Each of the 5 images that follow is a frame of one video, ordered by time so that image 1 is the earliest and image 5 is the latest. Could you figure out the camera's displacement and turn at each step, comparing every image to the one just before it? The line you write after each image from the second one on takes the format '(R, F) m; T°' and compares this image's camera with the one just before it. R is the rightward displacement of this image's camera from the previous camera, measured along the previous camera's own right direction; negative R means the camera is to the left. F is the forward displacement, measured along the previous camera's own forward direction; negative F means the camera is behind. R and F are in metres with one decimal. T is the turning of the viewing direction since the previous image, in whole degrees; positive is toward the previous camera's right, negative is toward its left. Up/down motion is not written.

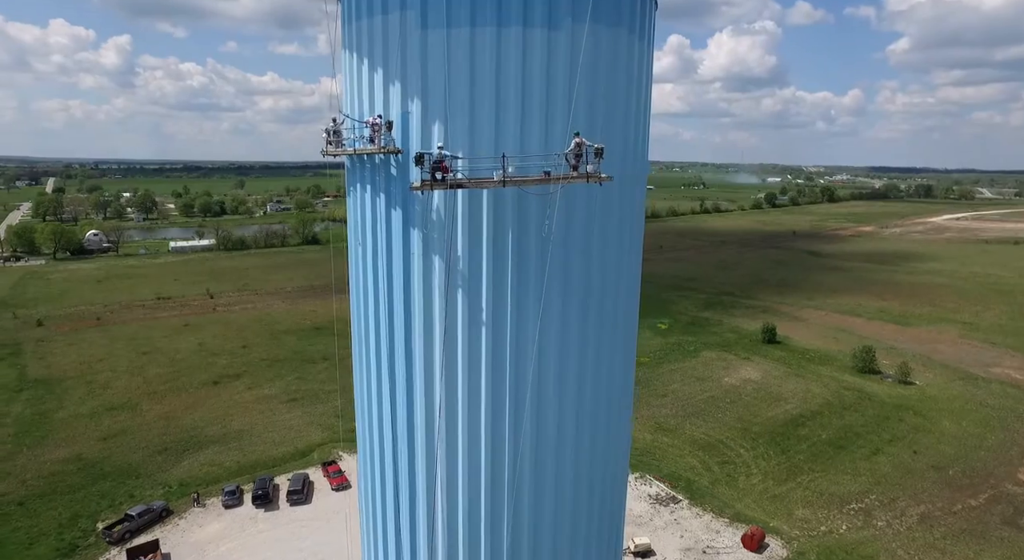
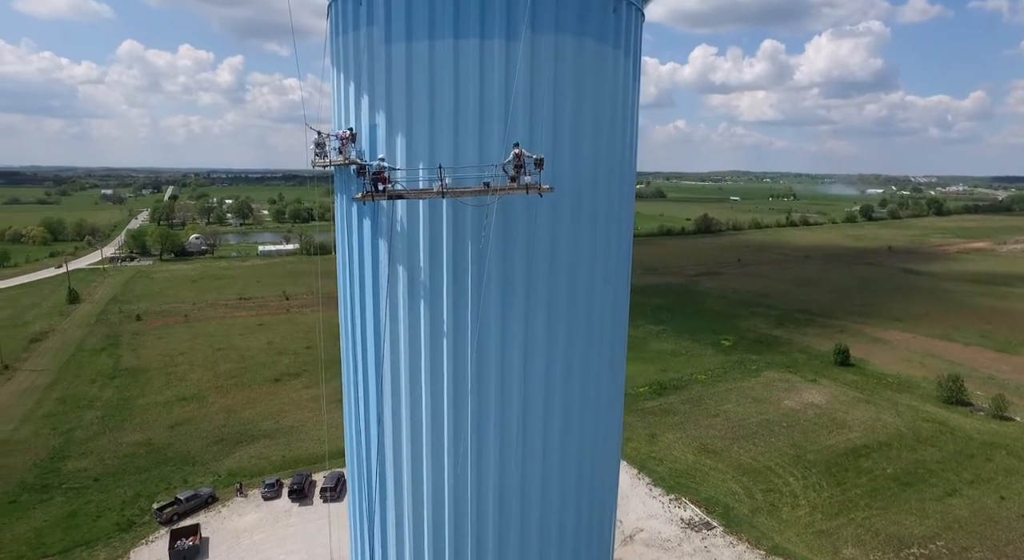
(+1.9, +0.1) m; -9°
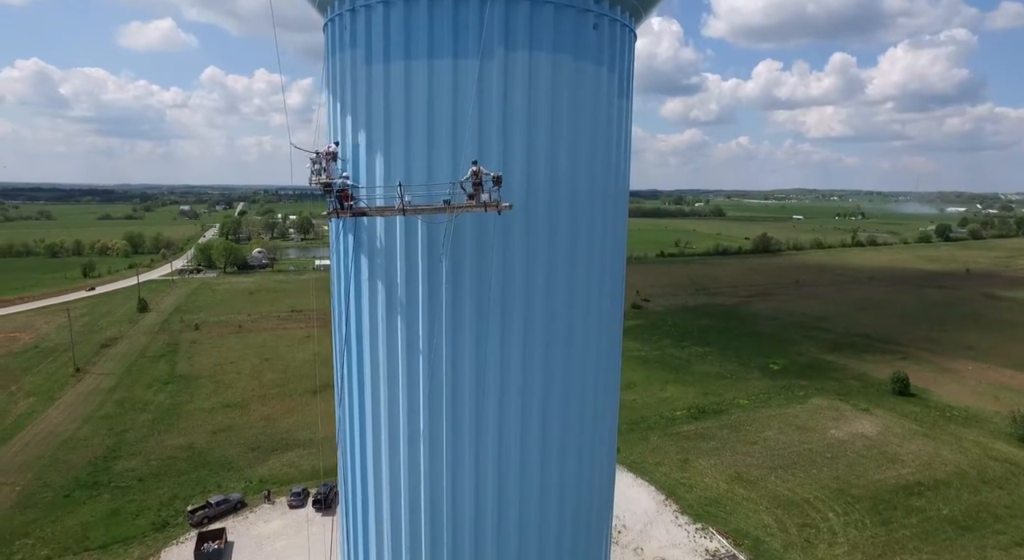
(+1.2, +0.2) m; -6°
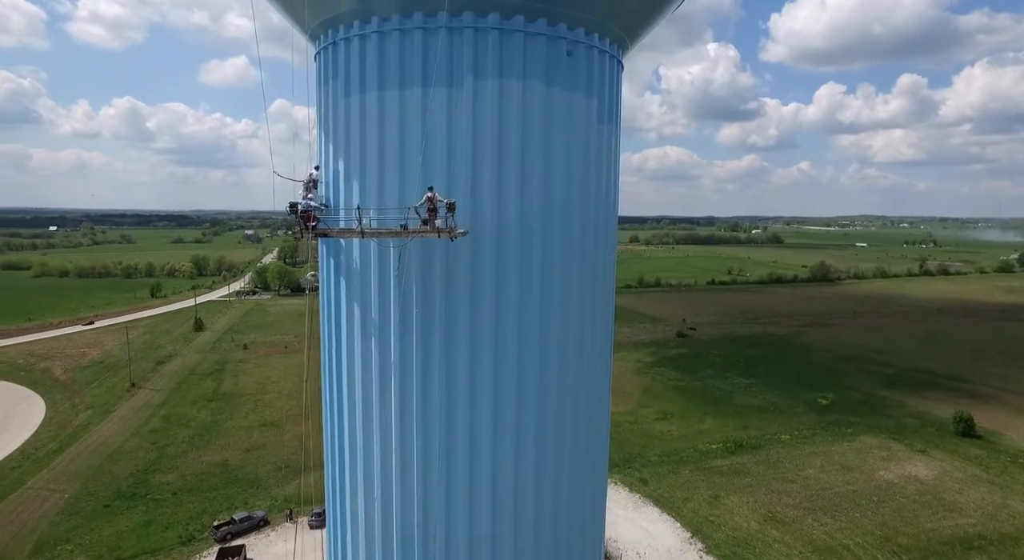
(+1.1, +0.4) m; -6°
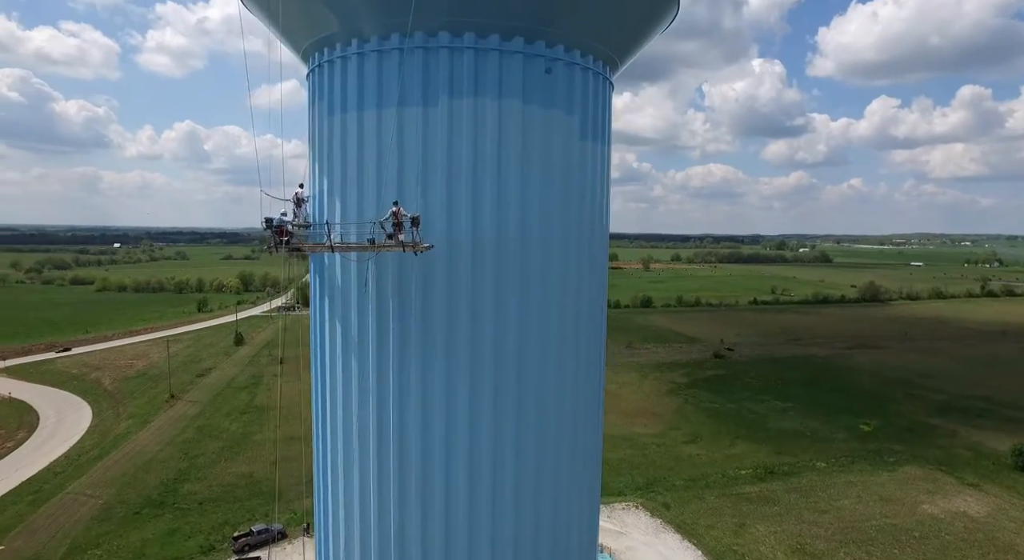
(+0.8, +0.3) m; -4°
